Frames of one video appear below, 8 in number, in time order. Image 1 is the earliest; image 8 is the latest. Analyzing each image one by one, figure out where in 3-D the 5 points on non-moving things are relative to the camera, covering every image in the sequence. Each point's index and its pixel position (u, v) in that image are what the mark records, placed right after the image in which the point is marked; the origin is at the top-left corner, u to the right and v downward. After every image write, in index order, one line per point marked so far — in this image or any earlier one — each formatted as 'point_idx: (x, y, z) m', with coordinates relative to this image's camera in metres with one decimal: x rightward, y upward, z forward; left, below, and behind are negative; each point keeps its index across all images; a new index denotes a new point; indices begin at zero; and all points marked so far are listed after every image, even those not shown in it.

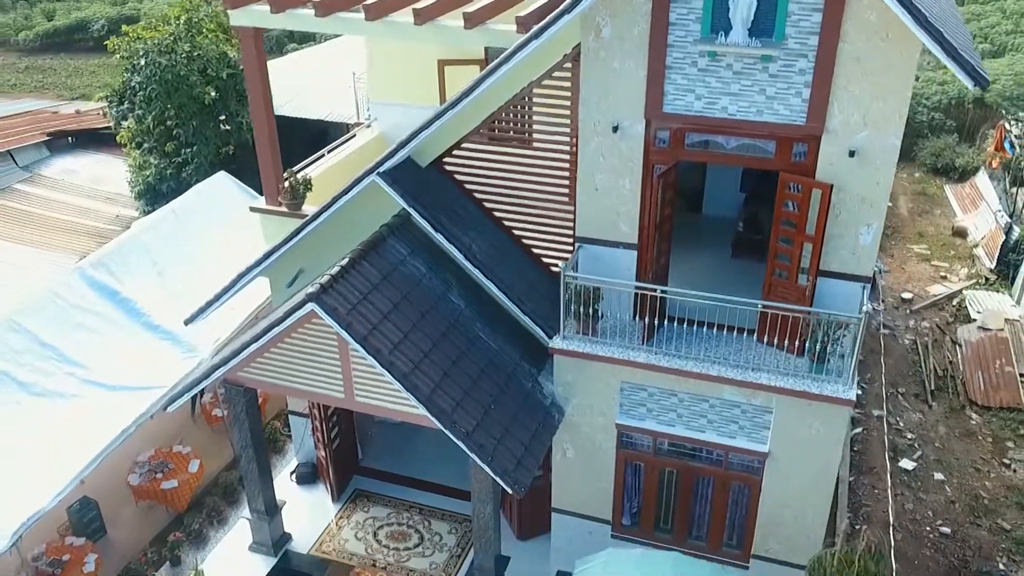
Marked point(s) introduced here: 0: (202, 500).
0: (-4.5, -3.1, +13.1) m
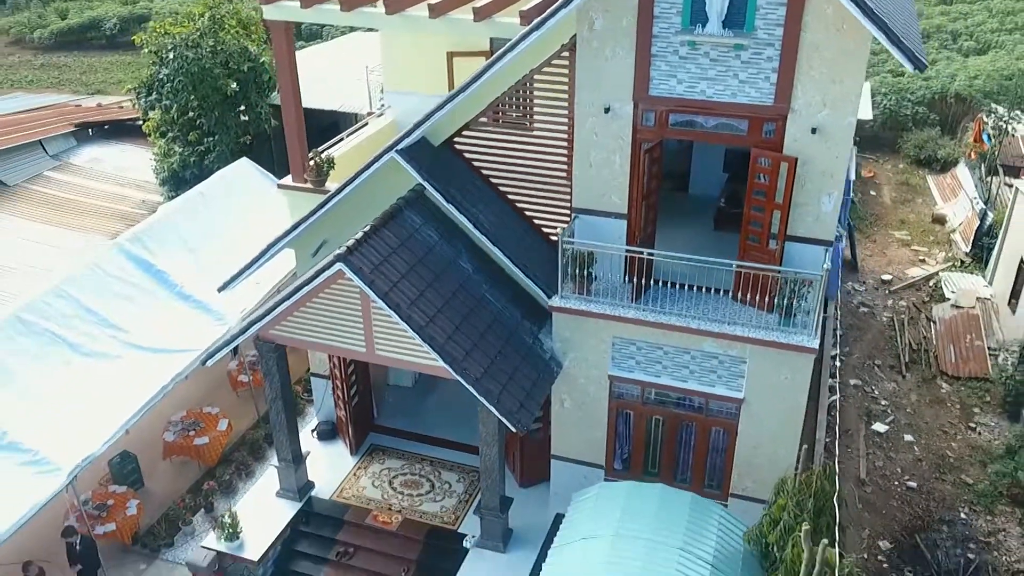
0: (-4.5, -2.7, +14.3) m
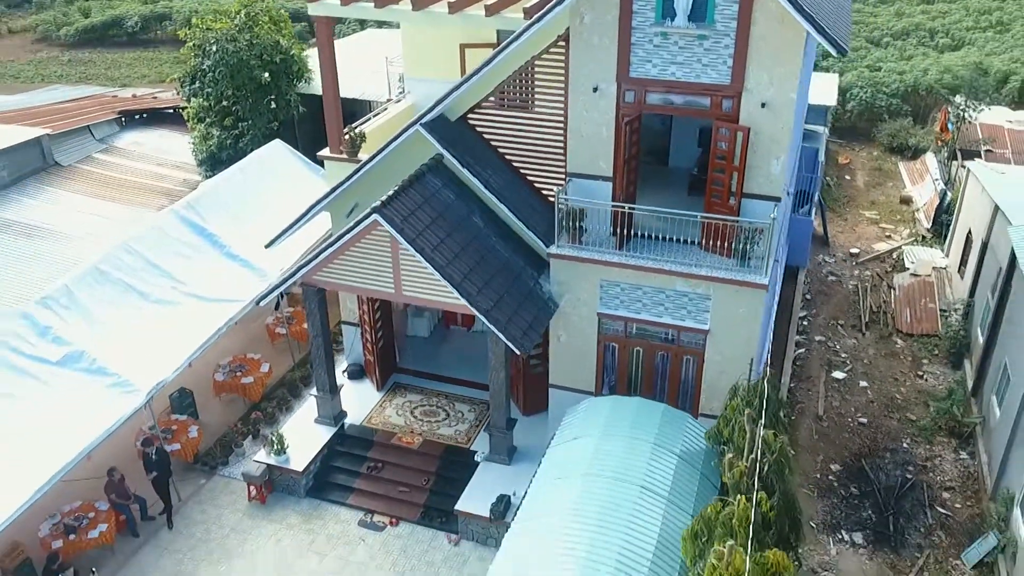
0: (-4.4, -1.9, +16.5) m
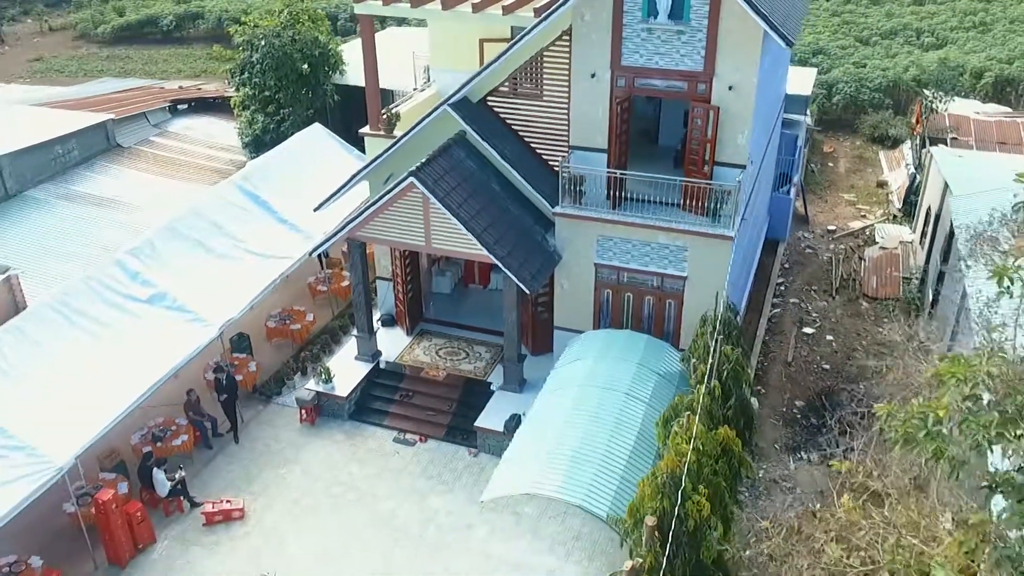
0: (-4.2, -1.1, +19.2) m
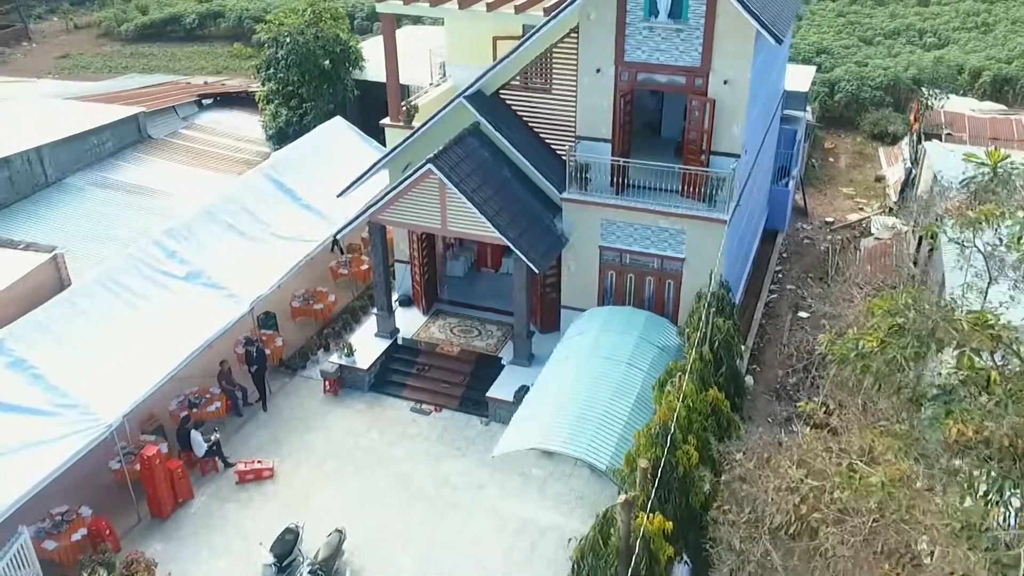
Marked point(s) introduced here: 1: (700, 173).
0: (-4.0, -0.7, +20.4) m
1: (+3.4, +2.1, +16.2) m
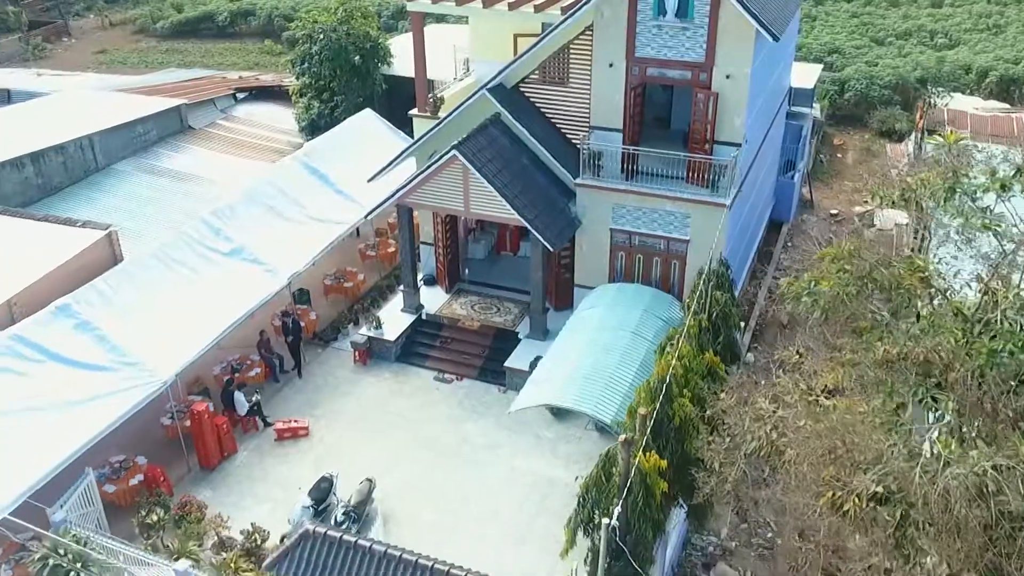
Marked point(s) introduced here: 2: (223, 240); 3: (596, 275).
0: (-3.6, -0.2, +21.9) m
1: (+3.7, +2.5, +17.5) m
2: (-6.2, +1.0, +19.2) m
3: (+1.8, +0.3, +19.3) m
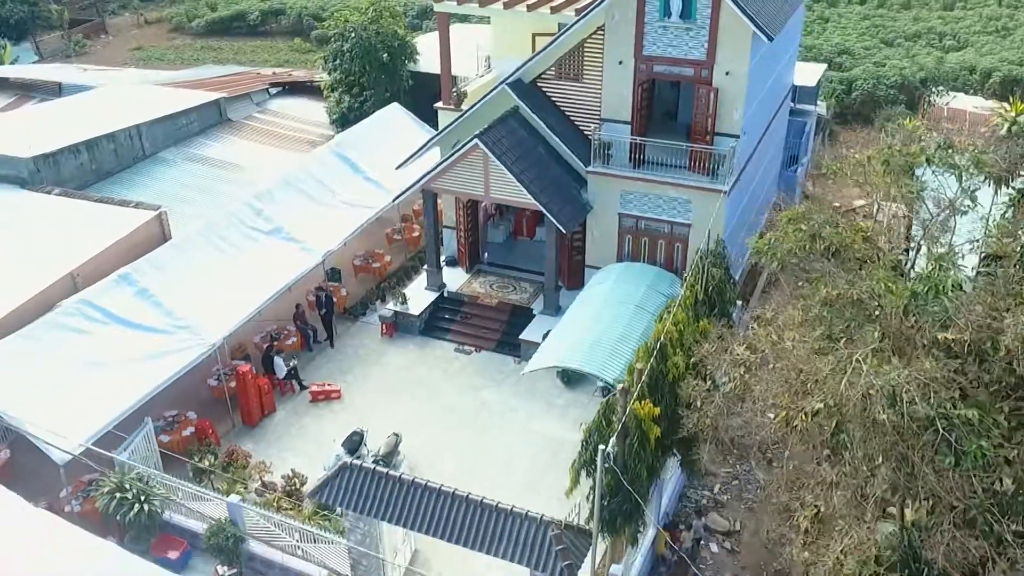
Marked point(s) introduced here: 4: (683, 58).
0: (-3.1, +0.3, +23.6) m
1: (+4.1, +2.9, +19.0) m
2: (-5.8, +1.6, +20.9) m
3: (+2.2, +0.7, +20.9) m
4: (+3.6, +4.8, +18.8) m
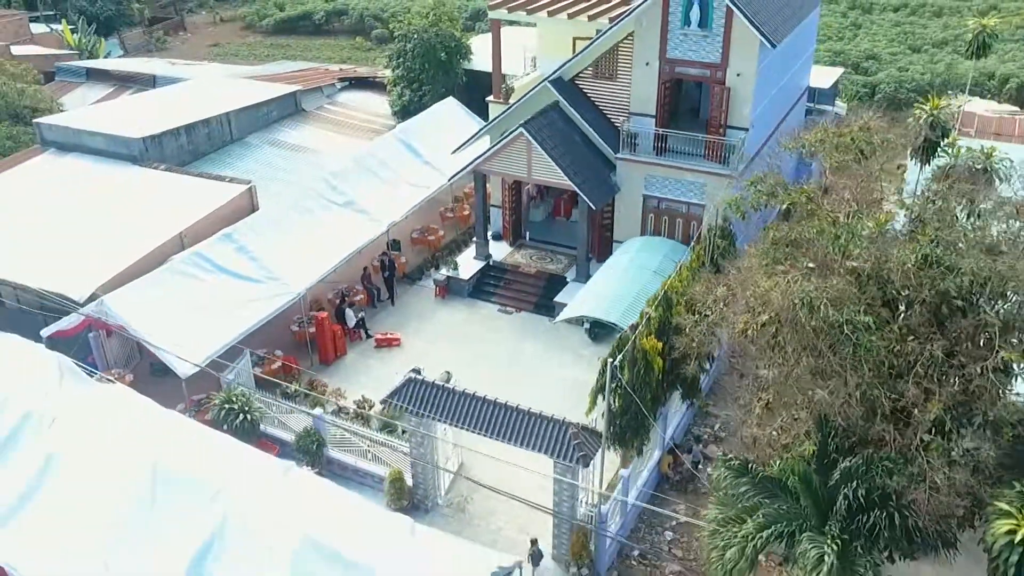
0: (-2.0, +1.2, +27.0) m
1: (+5.1, +3.6, +22.1) m
2: (-4.8, +2.5, +24.5) m
3: (+3.2, +1.5, +24.1) m
4: (+4.6, +5.5, +21.9) m
